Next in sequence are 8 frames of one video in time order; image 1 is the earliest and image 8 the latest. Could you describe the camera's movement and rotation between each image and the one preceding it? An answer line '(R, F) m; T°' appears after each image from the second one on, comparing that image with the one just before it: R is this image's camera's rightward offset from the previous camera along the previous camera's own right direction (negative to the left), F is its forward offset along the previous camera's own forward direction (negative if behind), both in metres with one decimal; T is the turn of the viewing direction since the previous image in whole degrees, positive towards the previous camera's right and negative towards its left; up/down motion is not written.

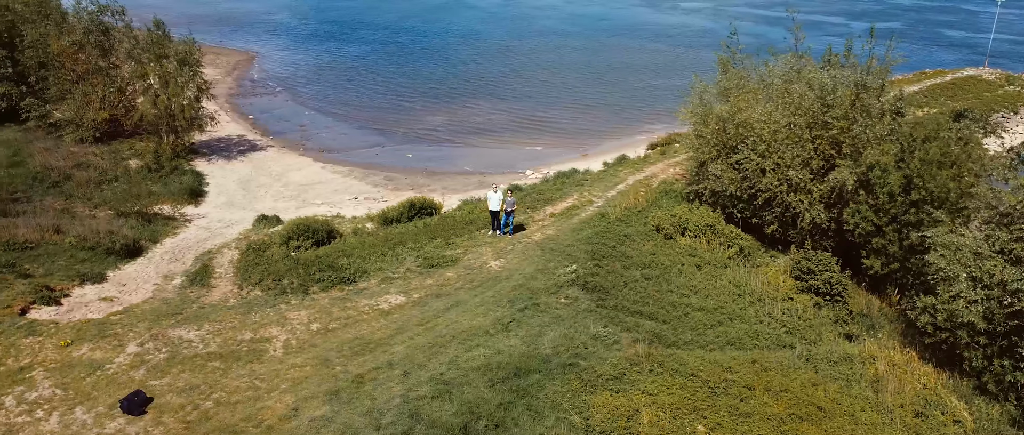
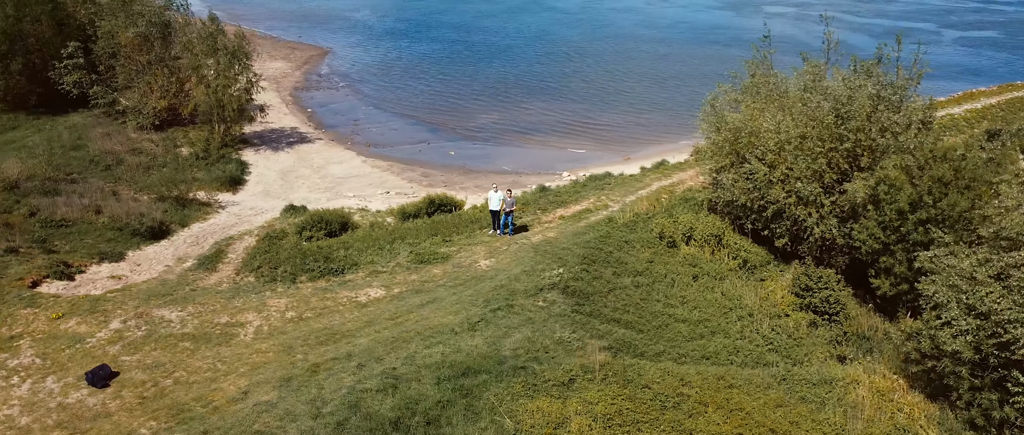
(+2.3, +0.2) m; -7°
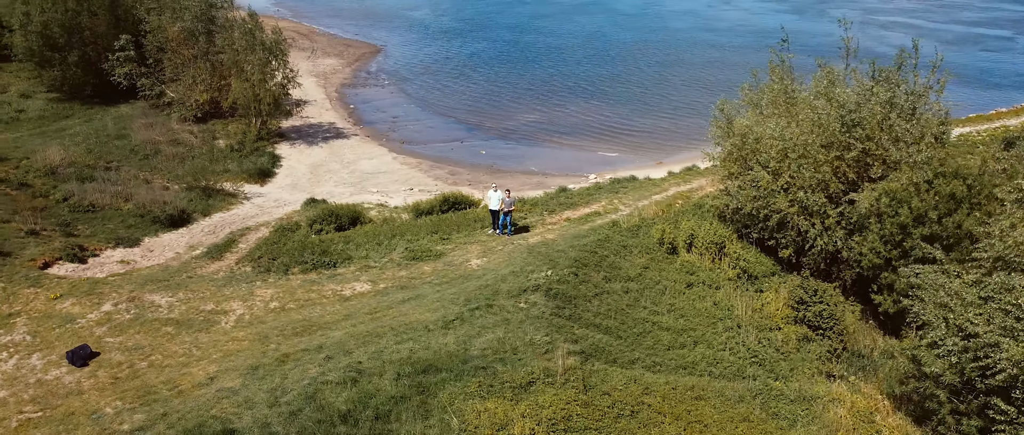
(+1.8, +0.1) m; -5°
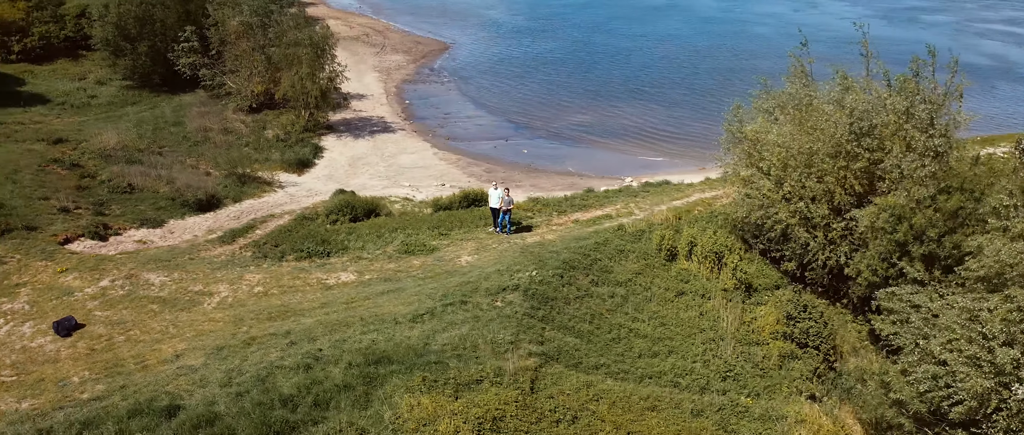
(+2.3, +0.2) m; -6°
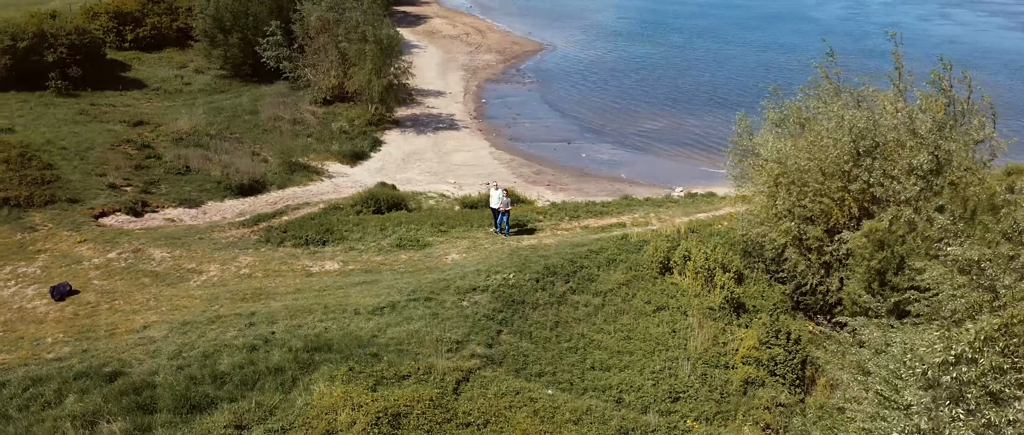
(+3.2, +0.3) m; -9°
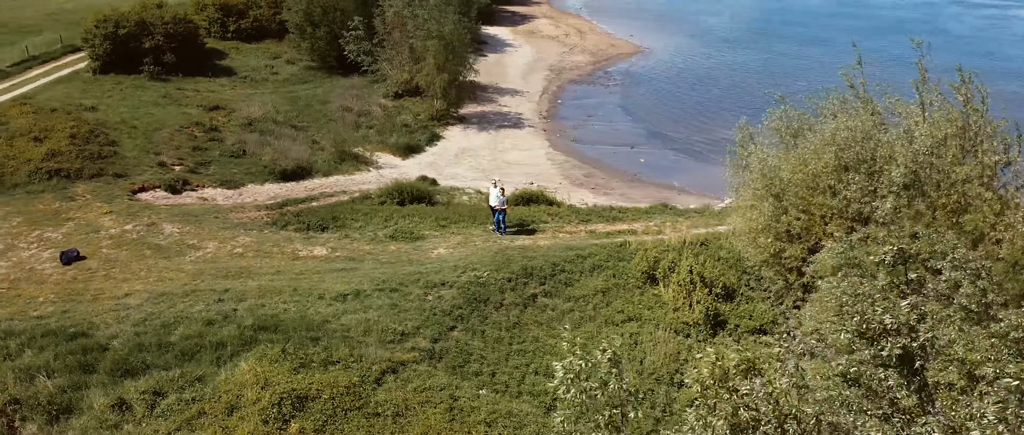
(+3.3, +0.4) m; -9°
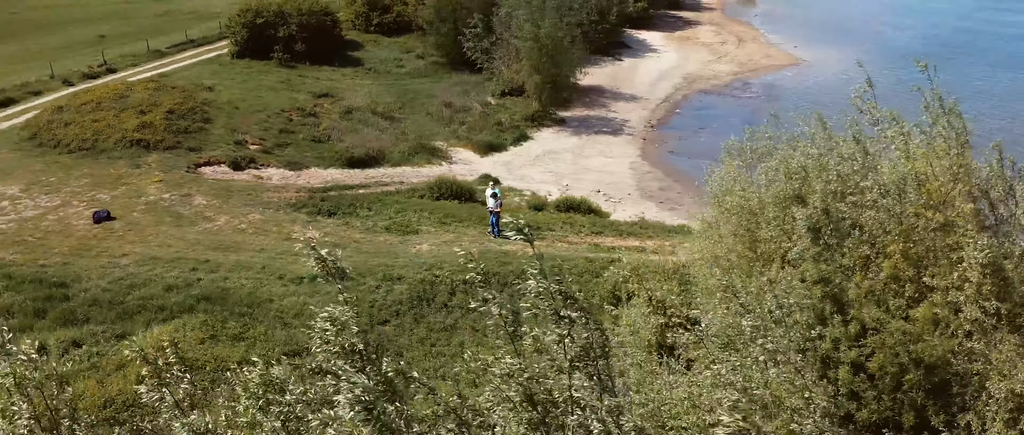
(+4.9, +0.9) m; -14°
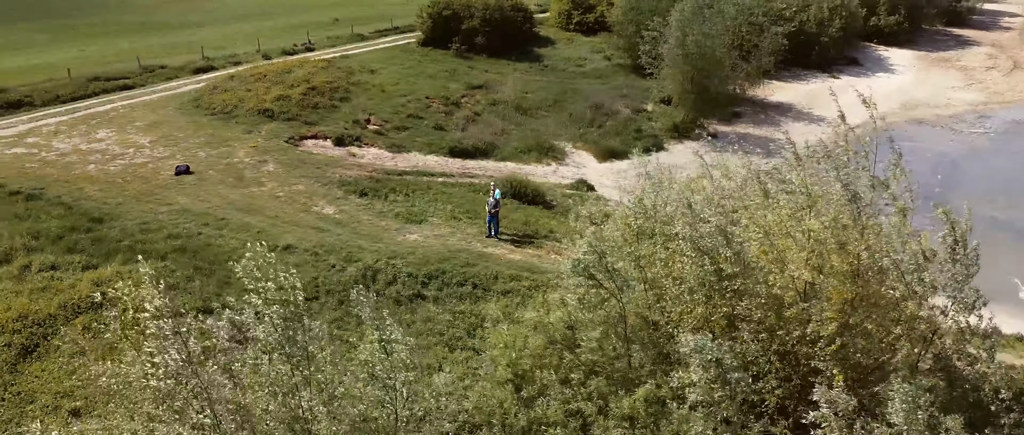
(+6.9, +1.7) m; -20°
